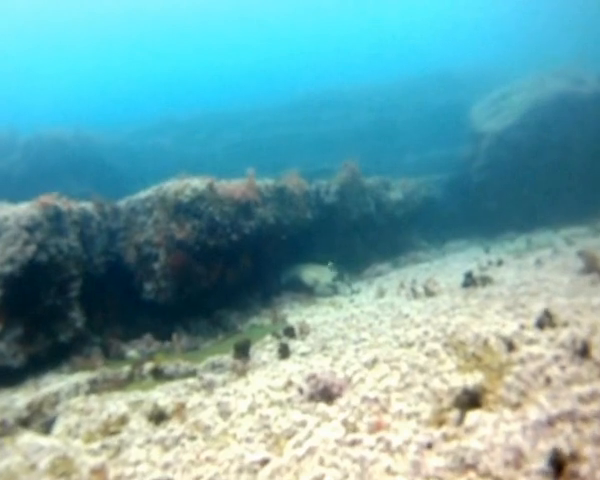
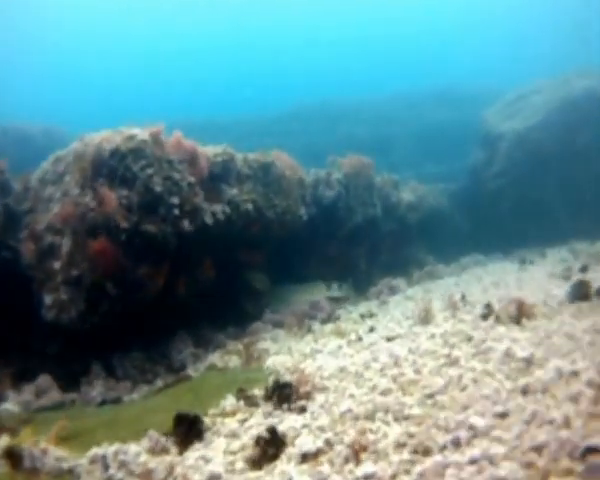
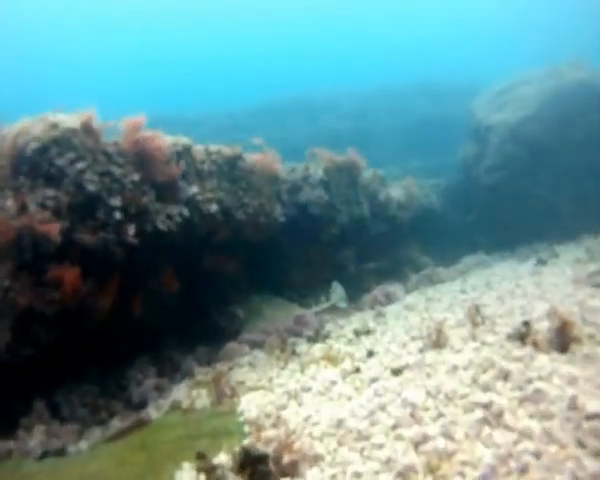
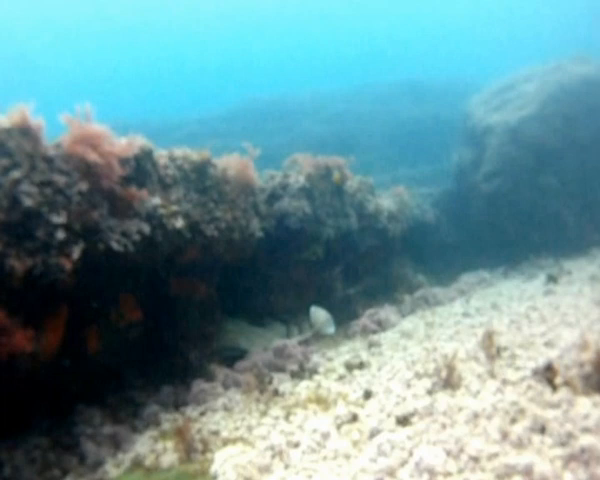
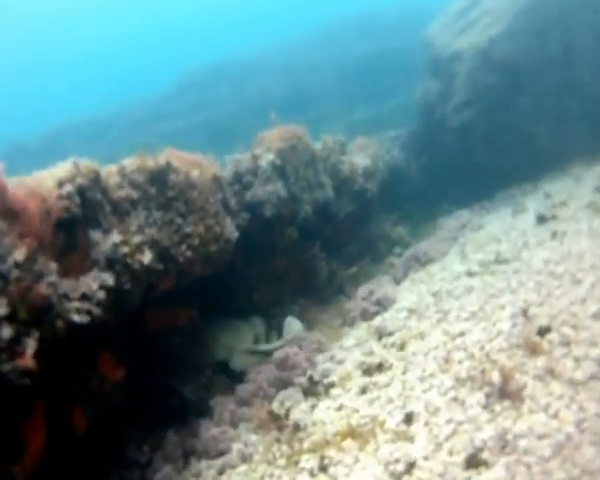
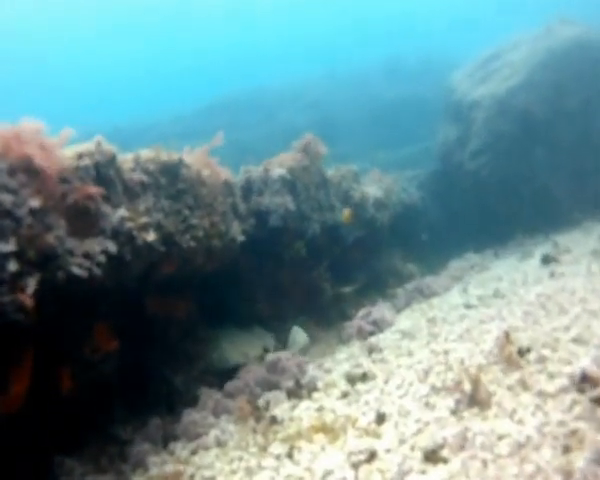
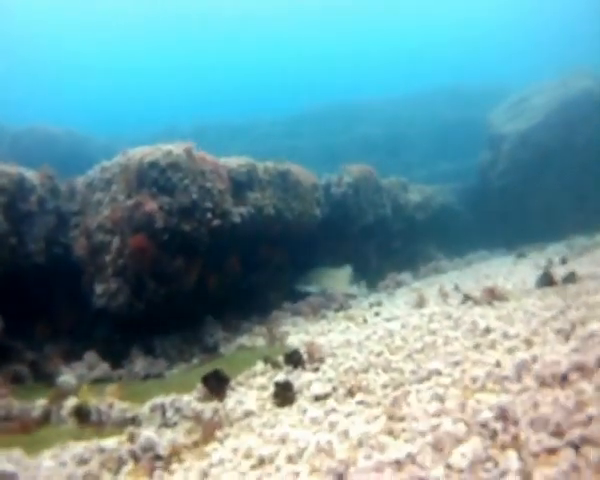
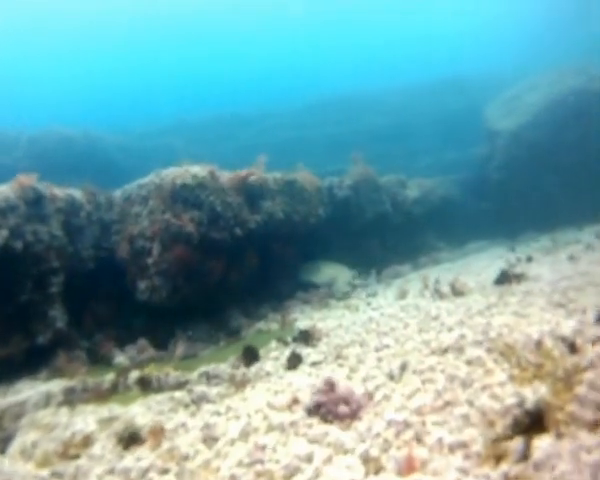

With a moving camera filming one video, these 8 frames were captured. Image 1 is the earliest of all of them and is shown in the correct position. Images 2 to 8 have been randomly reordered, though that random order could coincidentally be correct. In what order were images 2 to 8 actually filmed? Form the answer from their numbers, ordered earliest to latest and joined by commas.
8, 7, 2, 3, 4, 6, 5
